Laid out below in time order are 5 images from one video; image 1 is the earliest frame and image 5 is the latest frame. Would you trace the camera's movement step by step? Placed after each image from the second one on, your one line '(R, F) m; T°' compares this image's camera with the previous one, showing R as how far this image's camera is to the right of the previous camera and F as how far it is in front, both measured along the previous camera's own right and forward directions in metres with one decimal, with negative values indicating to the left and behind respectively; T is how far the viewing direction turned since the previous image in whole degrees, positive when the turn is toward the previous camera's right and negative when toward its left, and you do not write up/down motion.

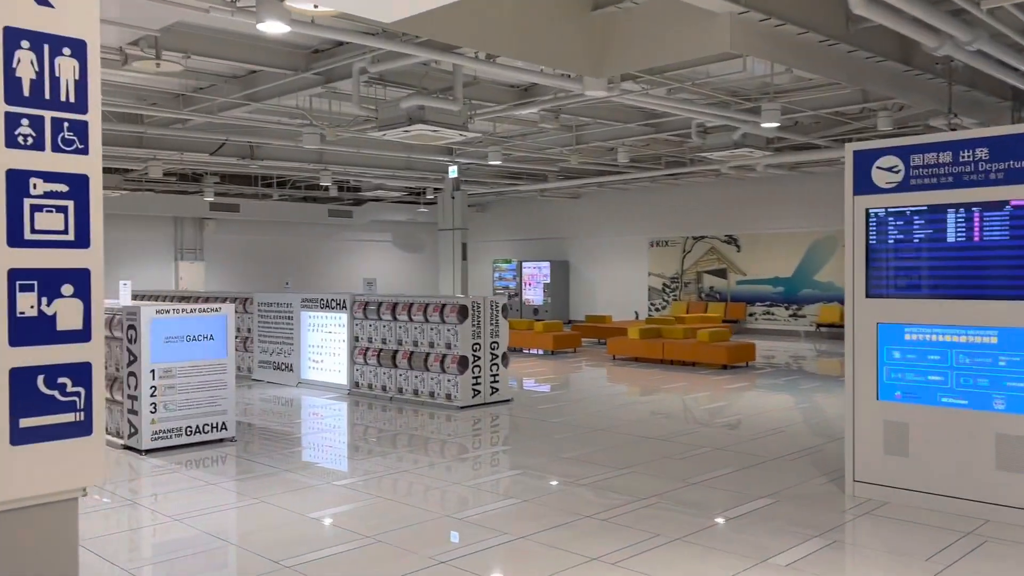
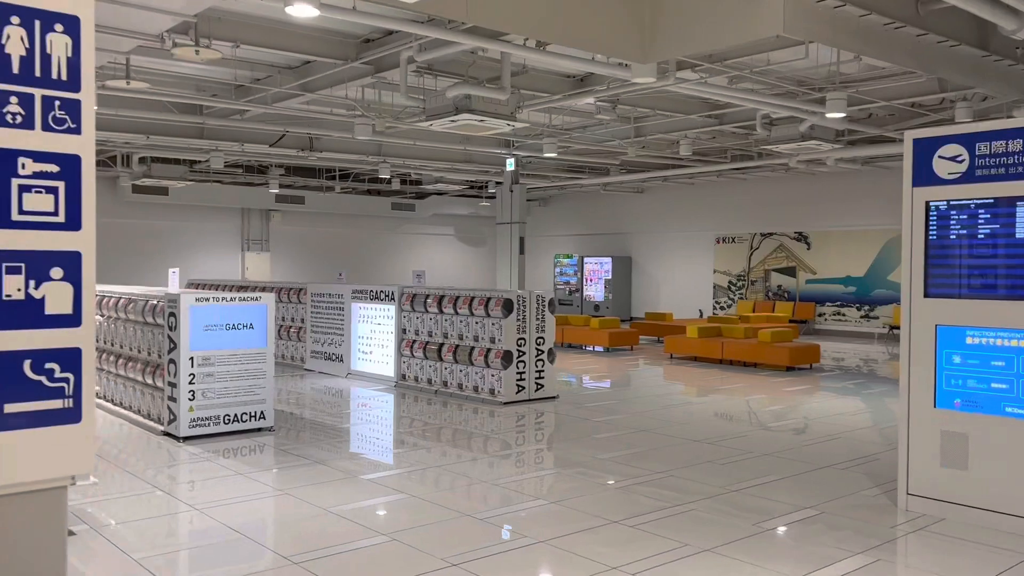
(+0.3, +0.2) m; -5°
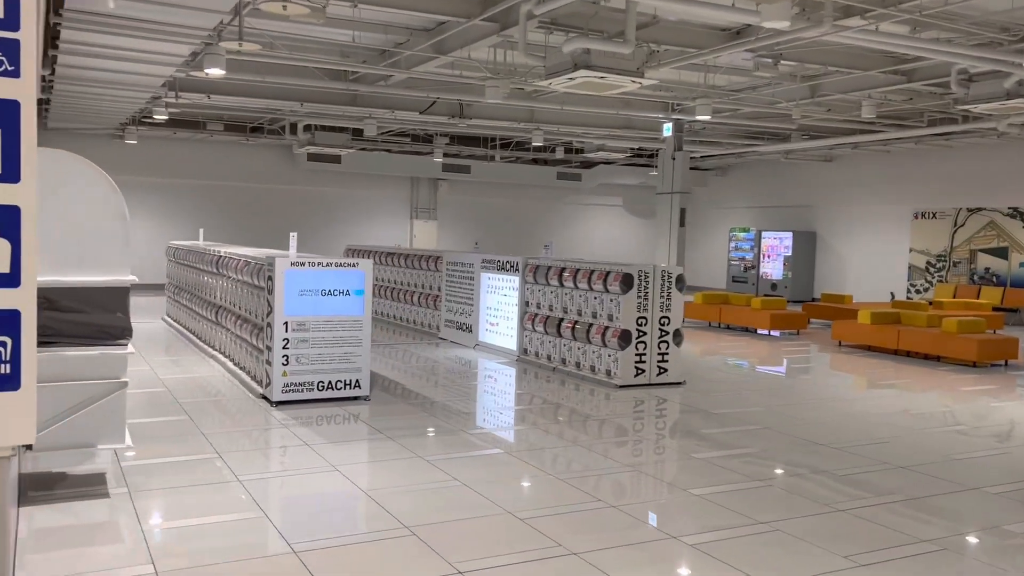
(+0.7, +0.7) m; -13°
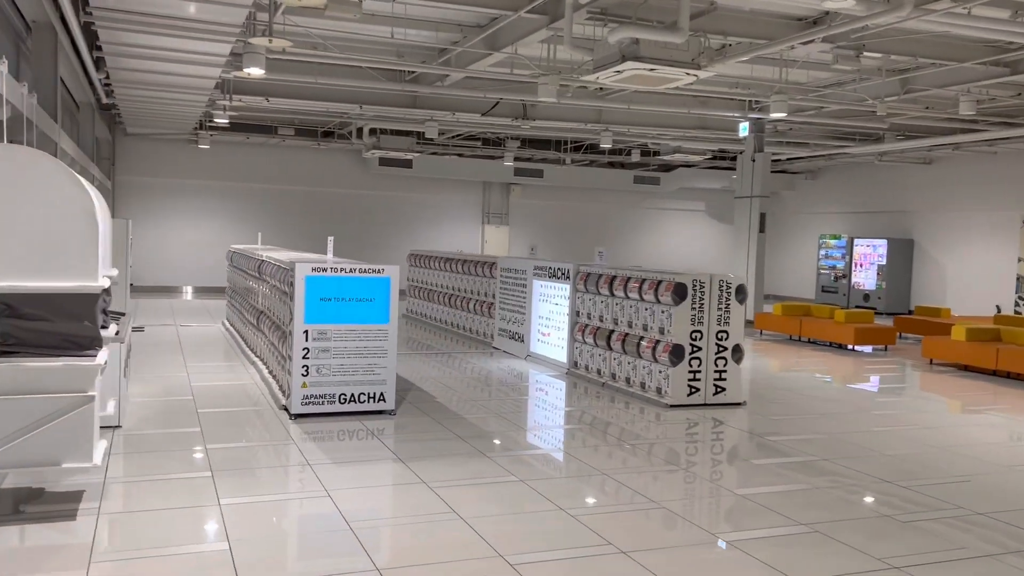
(+0.5, +0.6) m; -6°
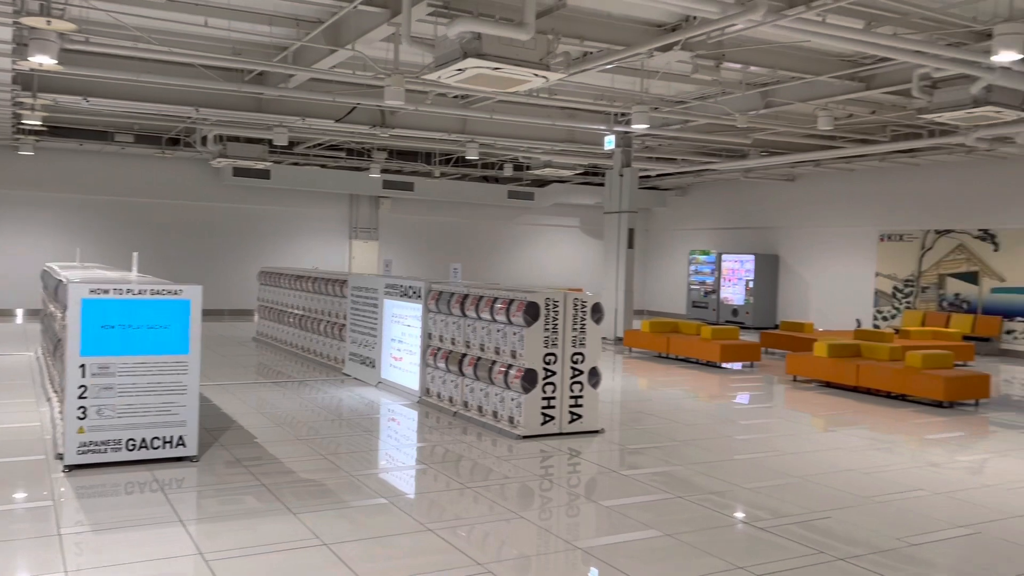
(+0.4, +0.8) m; +8°
